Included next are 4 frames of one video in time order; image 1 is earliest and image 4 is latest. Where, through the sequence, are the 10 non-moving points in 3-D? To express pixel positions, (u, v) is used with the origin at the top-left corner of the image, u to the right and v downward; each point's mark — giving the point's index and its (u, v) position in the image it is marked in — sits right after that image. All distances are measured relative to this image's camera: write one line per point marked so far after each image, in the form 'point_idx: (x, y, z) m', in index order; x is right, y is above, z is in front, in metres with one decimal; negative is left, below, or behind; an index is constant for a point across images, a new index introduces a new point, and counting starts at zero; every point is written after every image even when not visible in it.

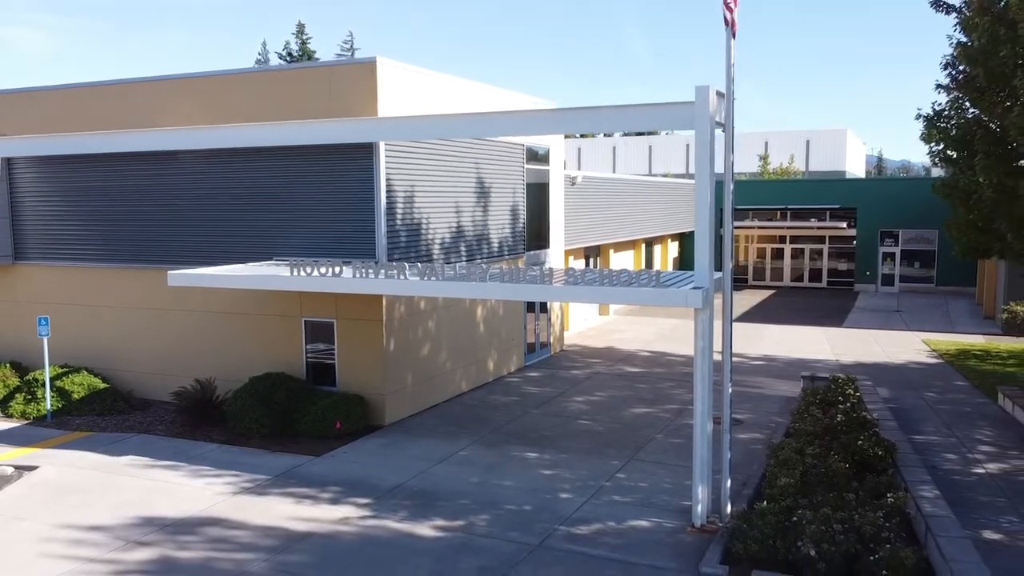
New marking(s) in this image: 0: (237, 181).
0: (-4.5, +1.8, +14.1) m
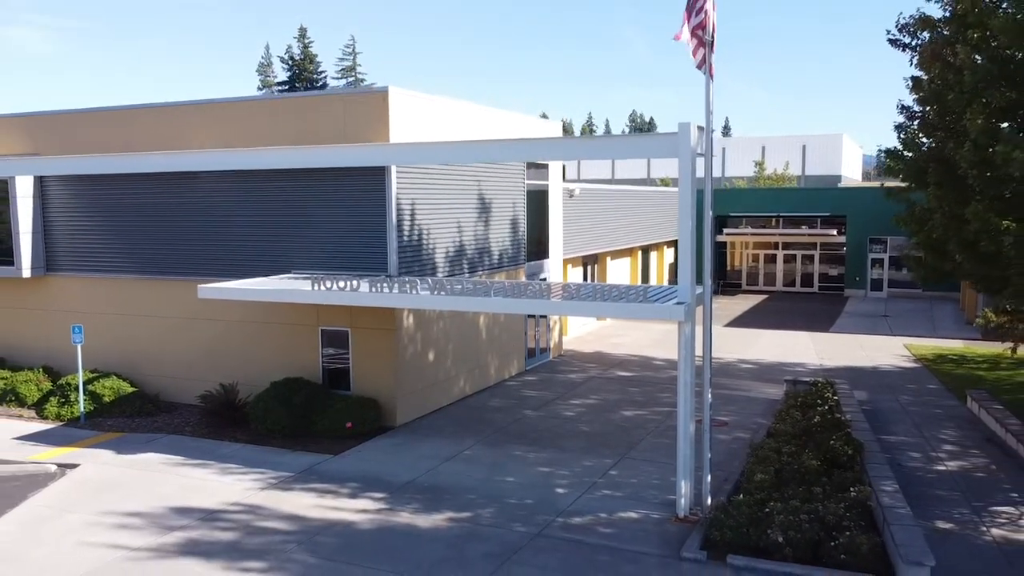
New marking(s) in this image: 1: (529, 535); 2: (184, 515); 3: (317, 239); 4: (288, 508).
0: (-4.5, +1.6, +15.1) m
1: (+0.2, -2.9, +10.0) m
2: (-4.2, -2.9, +10.8) m
3: (-3.3, +0.8, +14.7) m
4: (-2.9, -2.8, +11.1) m
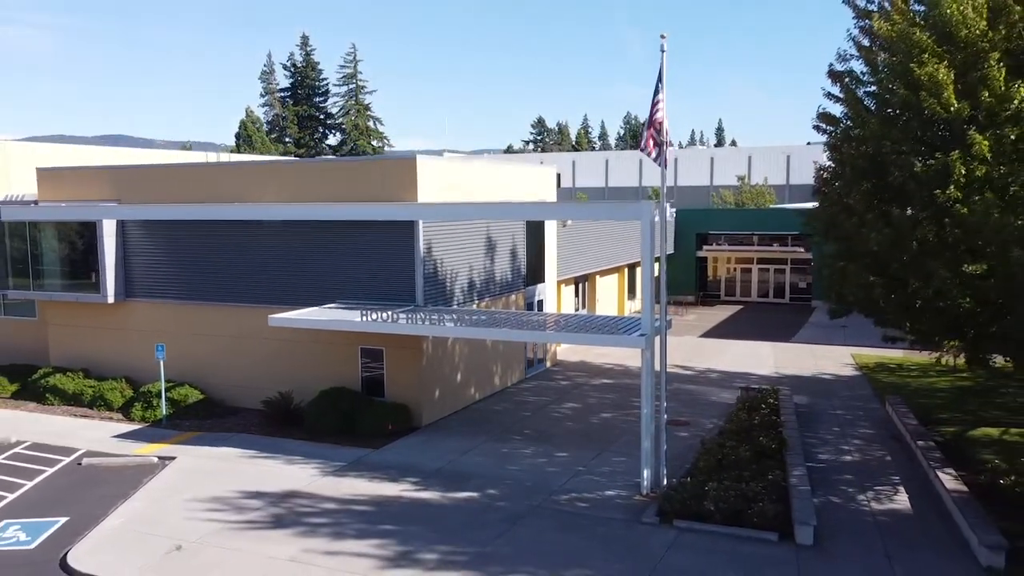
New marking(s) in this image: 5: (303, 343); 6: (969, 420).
0: (-4.4, +1.0, +18.6) m
1: (+0.3, -3.5, +13.5) m
2: (-4.1, -3.5, +14.3) m
3: (-3.3, +0.3, +18.2) m
4: (-2.8, -3.4, +14.6) m
5: (-4.7, -1.2, +19.0) m
6: (+9.5, -2.7, +17.7) m
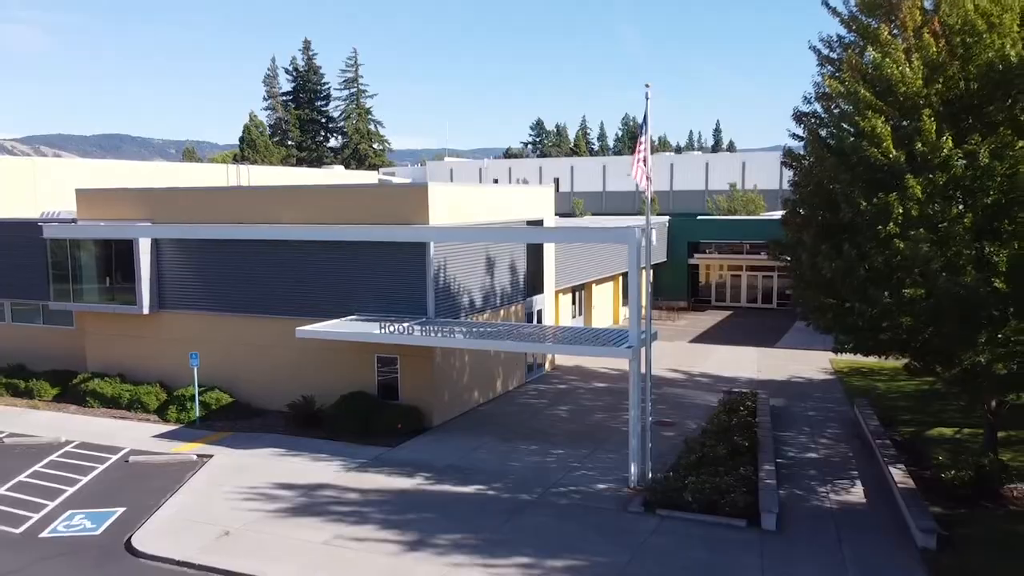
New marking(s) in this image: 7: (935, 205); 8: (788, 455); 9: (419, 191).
0: (-4.4, +0.7, +20.5) m
1: (+0.3, -3.8, +15.4) m
2: (-4.0, -3.8, +16.2) m
3: (-3.2, -0.1, +20.1) m
4: (-2.8, -3.7, +16.4) m
5: (-4.6, -1.5, +20.9) m
6: (+9.5, -3.0, +19.6) m
7: (+6.4, +1.2, +12.8) m
8: (+5.6, -3.4, +17.4) m
9: (-2.1, +2.3, +19.4) m
